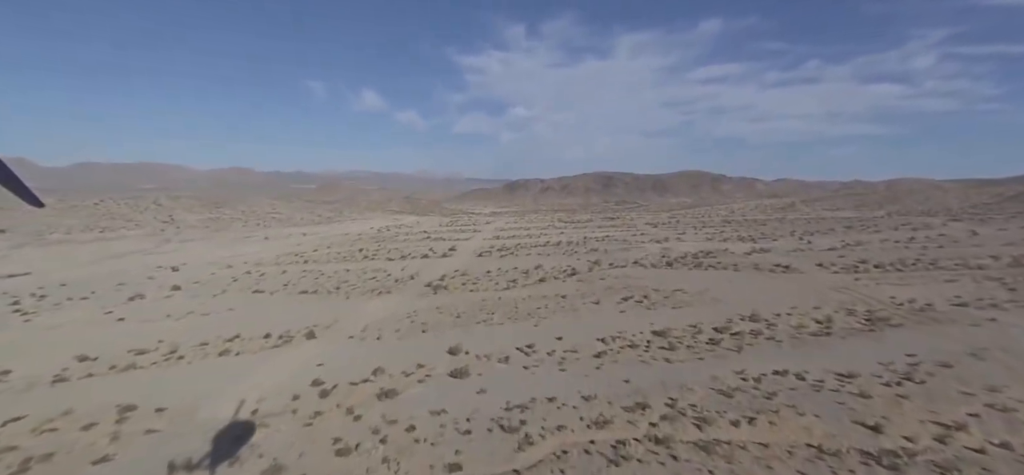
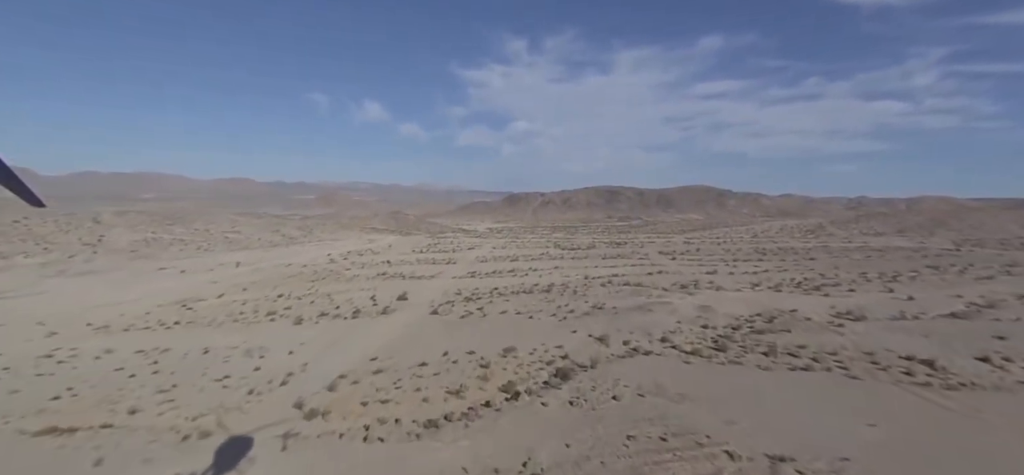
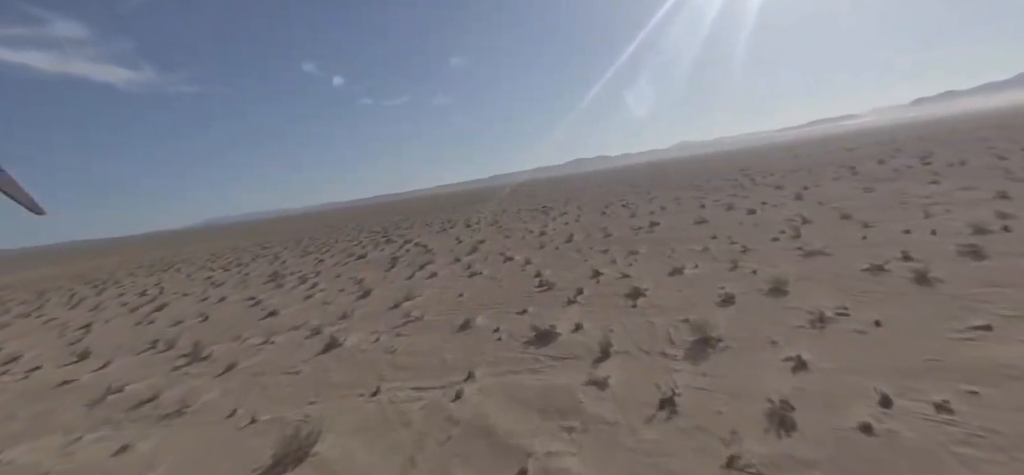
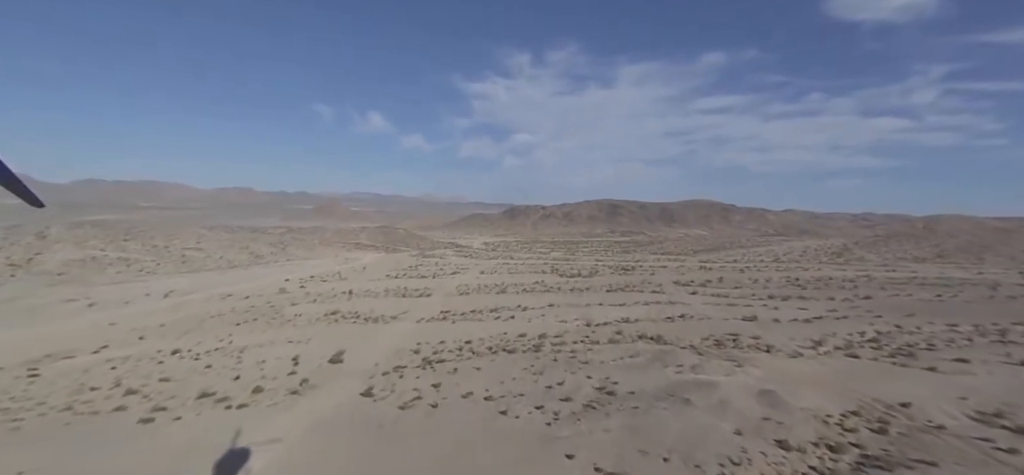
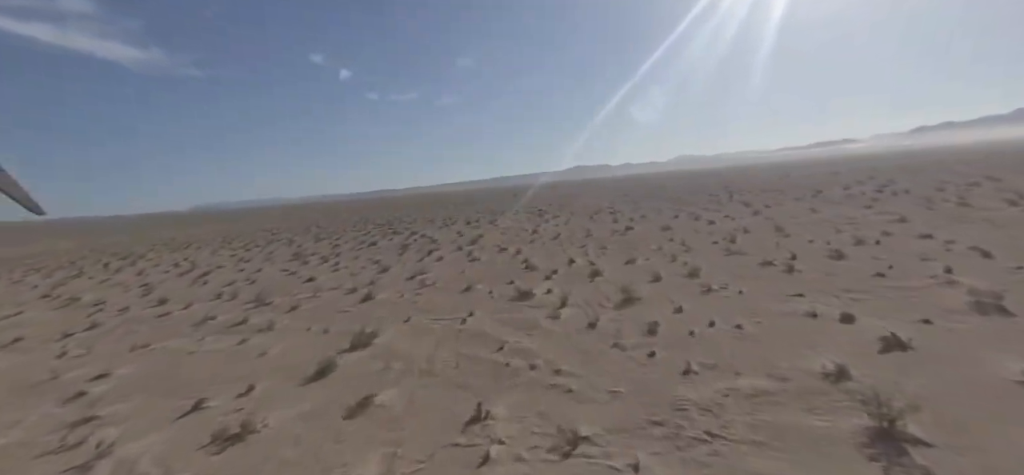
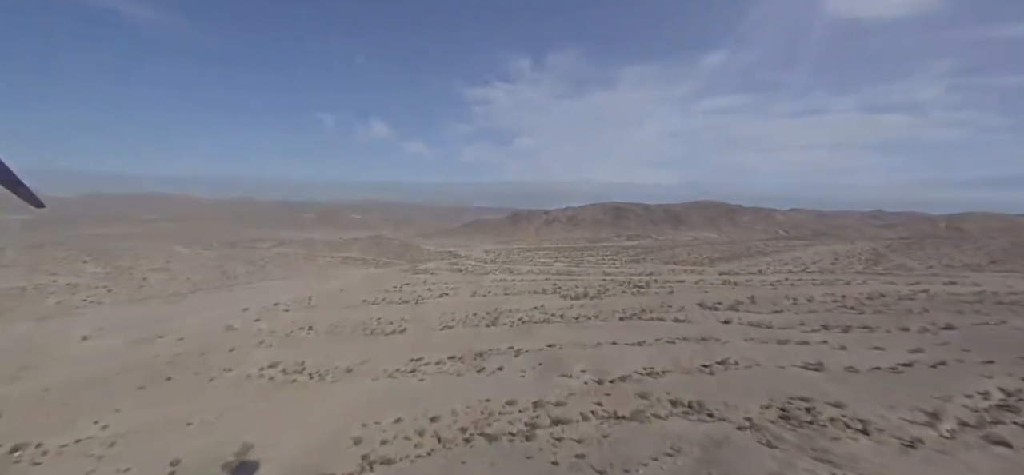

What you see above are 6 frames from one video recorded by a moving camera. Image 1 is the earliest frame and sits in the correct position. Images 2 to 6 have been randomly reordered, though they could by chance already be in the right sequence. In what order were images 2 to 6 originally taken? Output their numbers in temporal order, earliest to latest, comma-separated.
2, 4, 6, 5, 3
